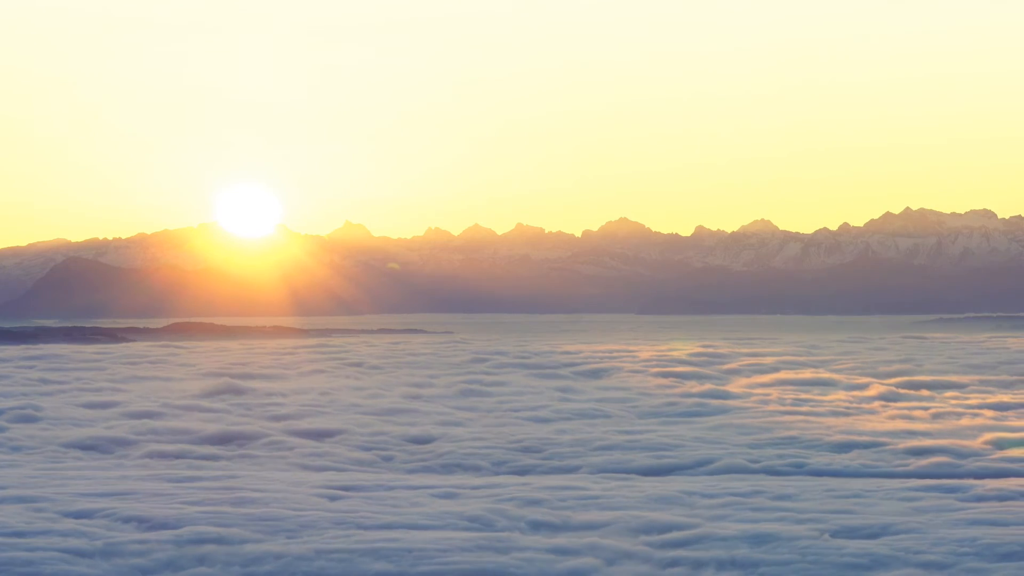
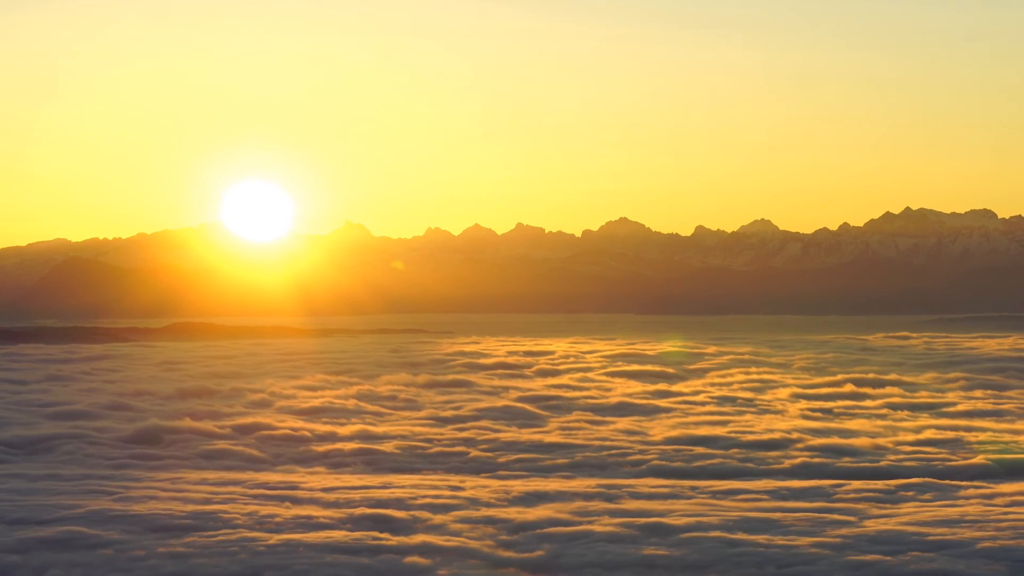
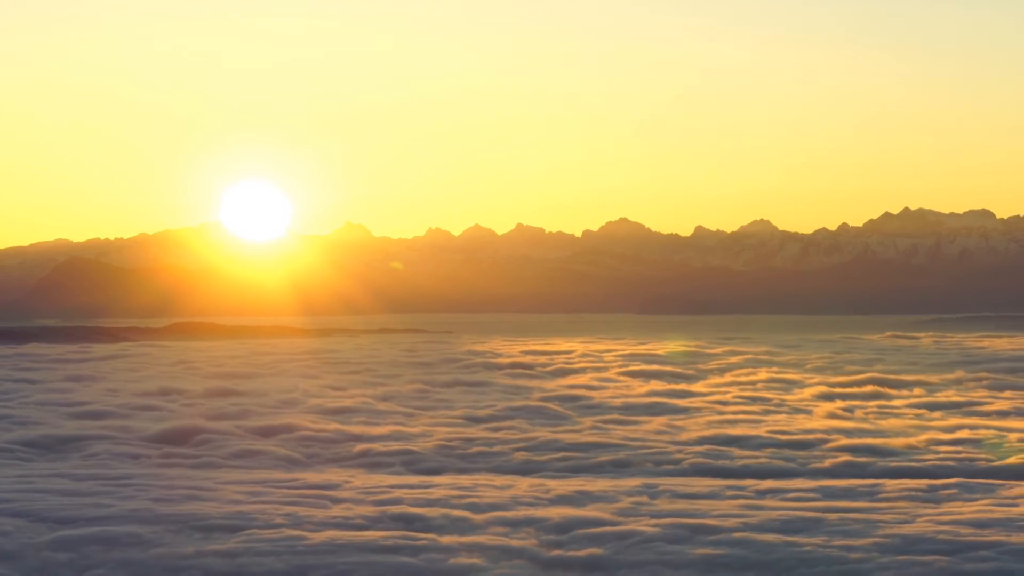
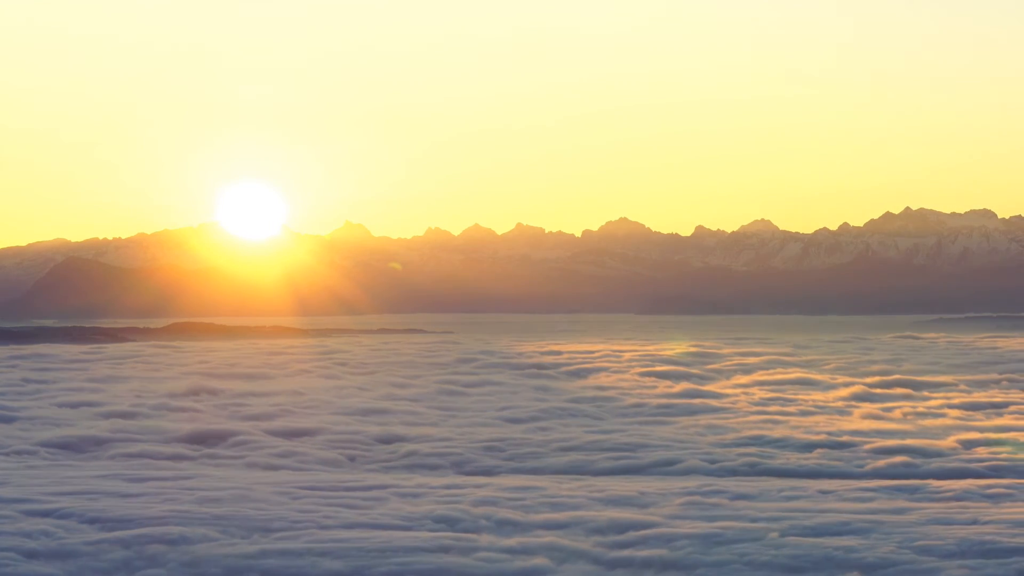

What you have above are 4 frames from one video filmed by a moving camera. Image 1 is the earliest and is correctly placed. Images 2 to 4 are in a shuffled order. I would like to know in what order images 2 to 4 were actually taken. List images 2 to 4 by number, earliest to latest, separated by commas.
4, 3, 2
